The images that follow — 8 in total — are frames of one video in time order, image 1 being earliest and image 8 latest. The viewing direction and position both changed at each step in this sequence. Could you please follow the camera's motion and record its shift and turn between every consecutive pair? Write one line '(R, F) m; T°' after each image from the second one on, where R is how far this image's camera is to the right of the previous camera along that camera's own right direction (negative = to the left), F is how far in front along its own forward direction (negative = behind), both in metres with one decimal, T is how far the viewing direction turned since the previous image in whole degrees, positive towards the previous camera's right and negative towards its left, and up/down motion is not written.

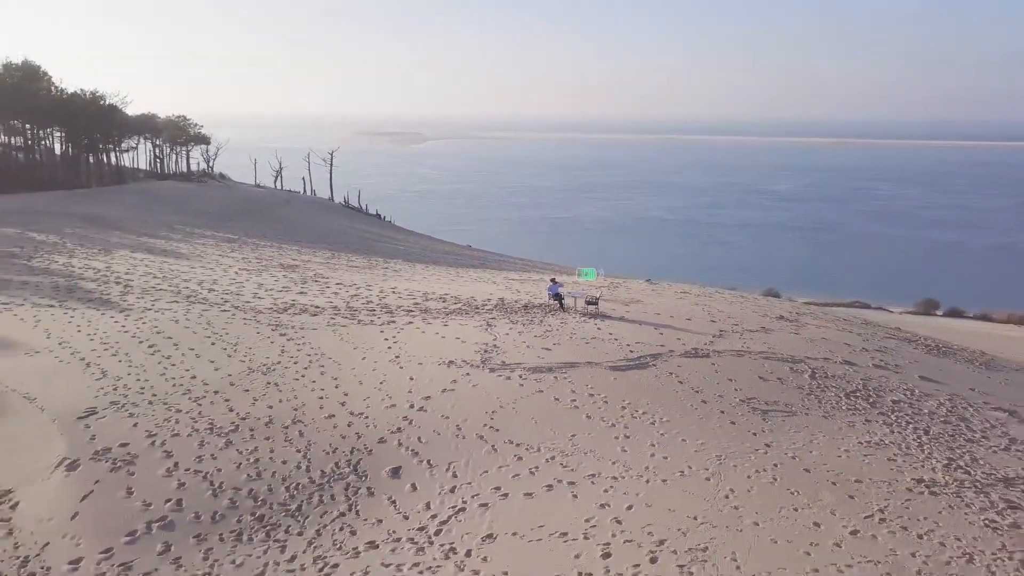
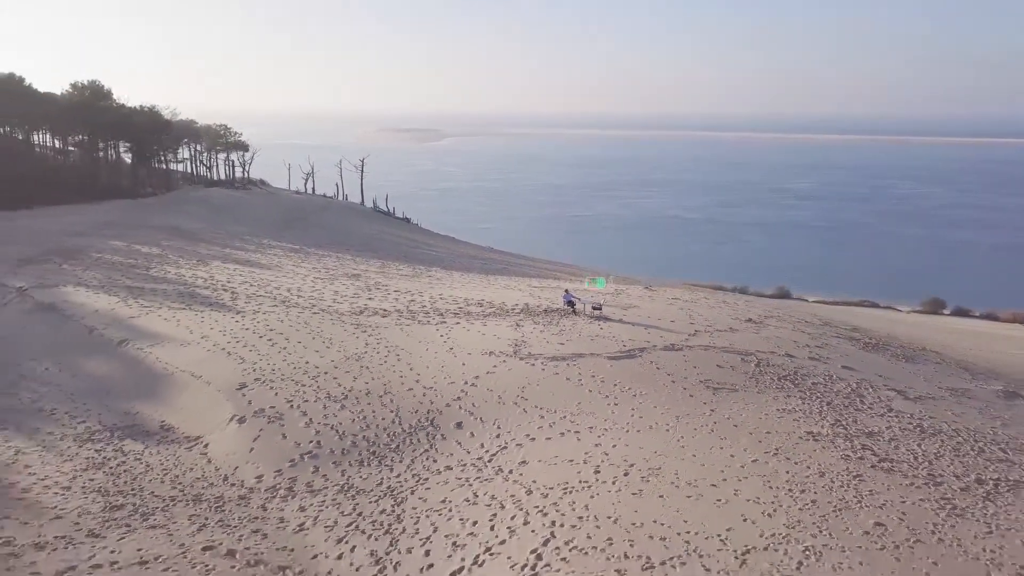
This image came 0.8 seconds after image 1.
(-0.1, -1.7) m; -1°
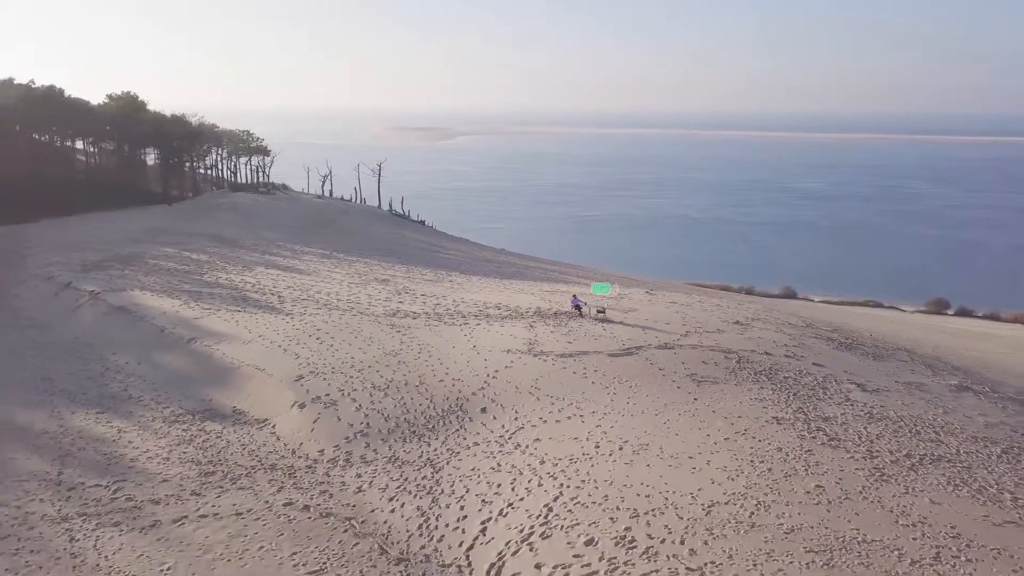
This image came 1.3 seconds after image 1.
(0.0, -1.0) m; -1°
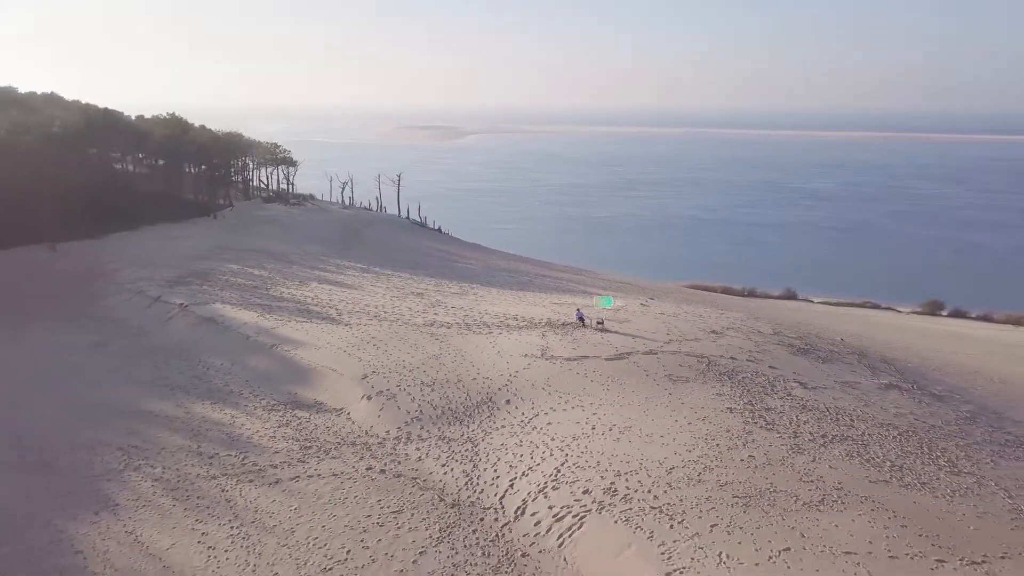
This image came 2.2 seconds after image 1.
(-0.1, -1.9) m; -1°
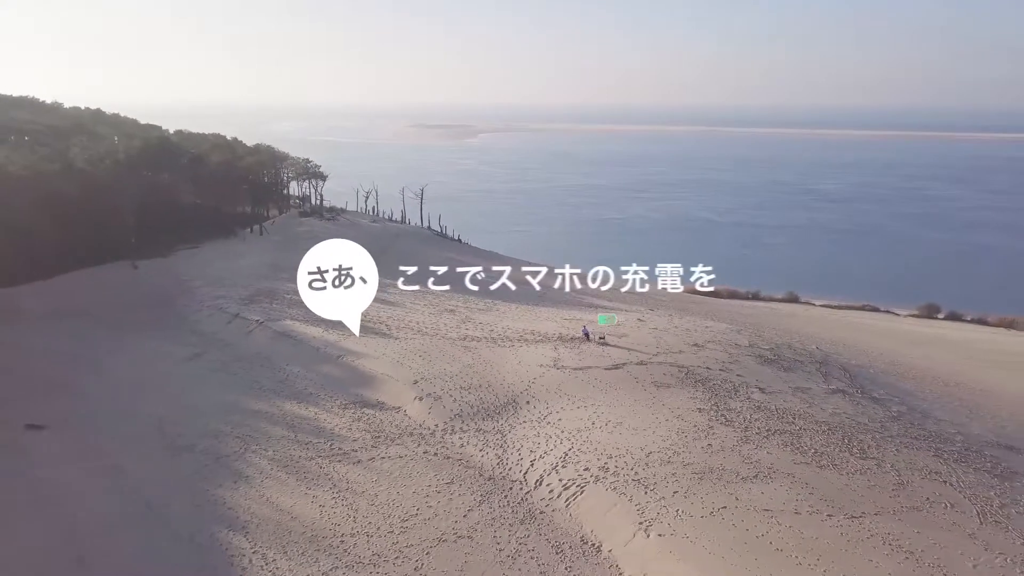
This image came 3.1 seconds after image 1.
(-0.1, -2.4) m; -1°
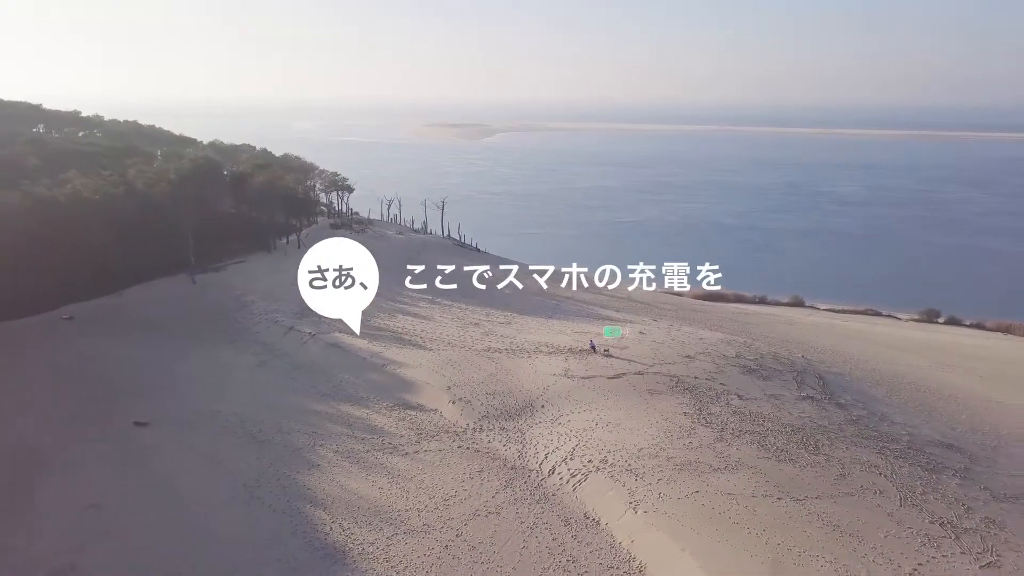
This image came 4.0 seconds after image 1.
(-0.1, -2.2) m; -1°
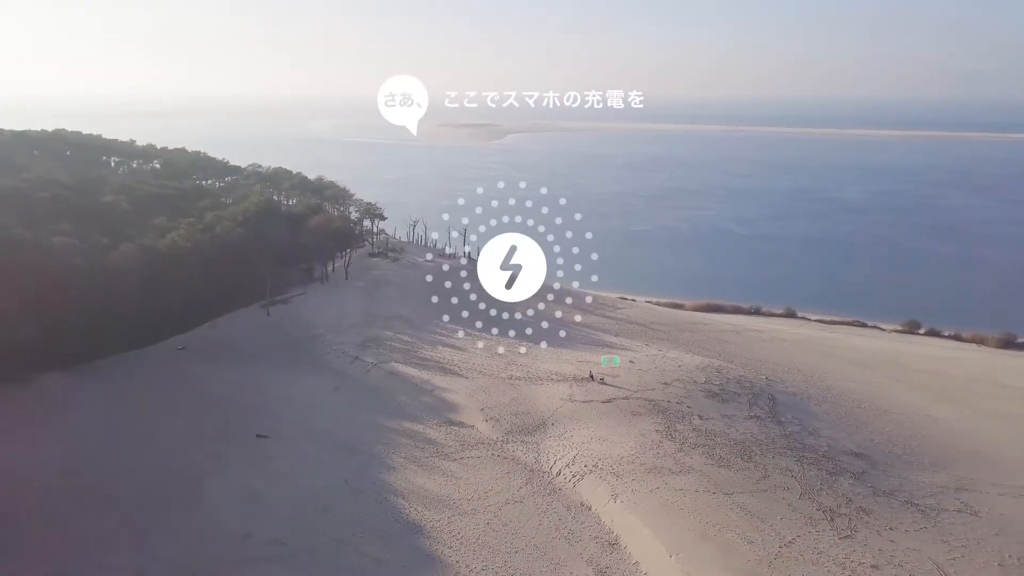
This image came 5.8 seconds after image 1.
(-0.1, -4.5) m; -1°
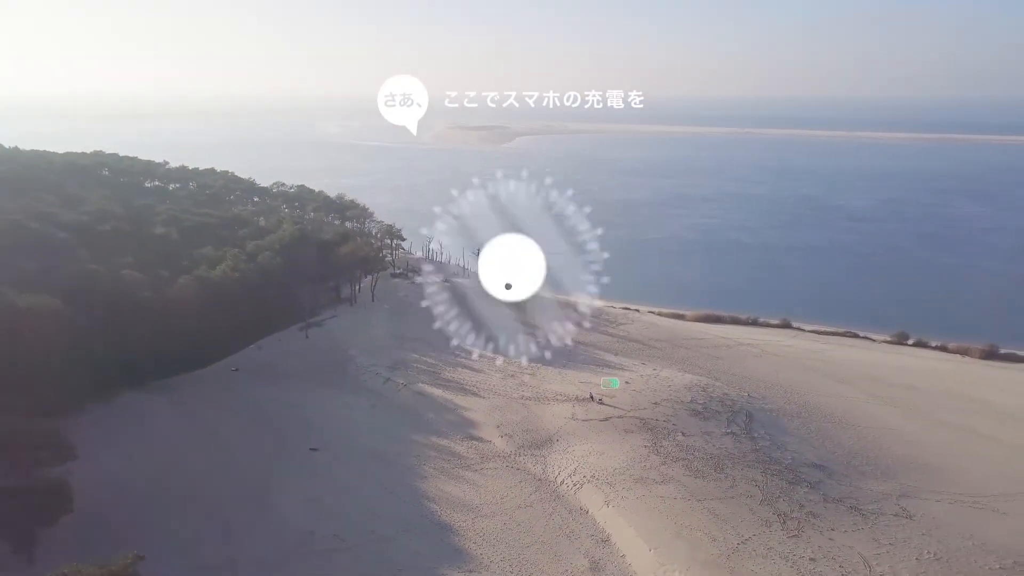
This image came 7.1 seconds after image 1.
(-0.1, -3.2) m; -1°
